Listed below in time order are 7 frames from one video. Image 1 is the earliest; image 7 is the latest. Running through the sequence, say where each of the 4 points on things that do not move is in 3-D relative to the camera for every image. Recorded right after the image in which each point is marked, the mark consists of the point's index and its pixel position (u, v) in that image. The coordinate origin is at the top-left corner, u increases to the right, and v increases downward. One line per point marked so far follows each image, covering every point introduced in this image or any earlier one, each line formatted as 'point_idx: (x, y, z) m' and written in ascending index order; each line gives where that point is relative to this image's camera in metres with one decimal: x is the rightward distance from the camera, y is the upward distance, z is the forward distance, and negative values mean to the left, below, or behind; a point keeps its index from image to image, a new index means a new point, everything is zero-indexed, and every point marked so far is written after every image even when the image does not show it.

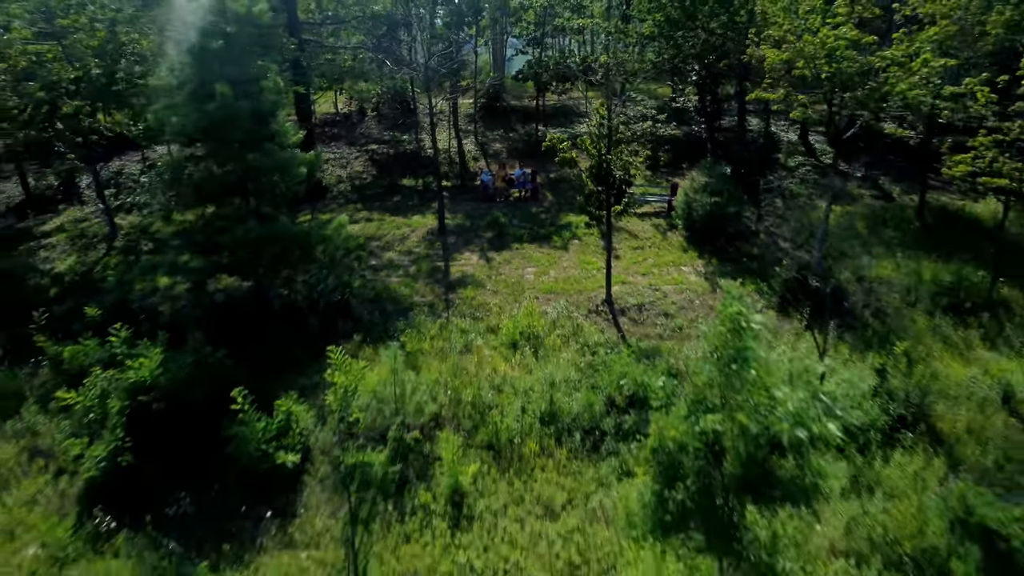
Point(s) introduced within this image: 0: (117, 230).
0: (-5.7, +0.9, +12.0) m
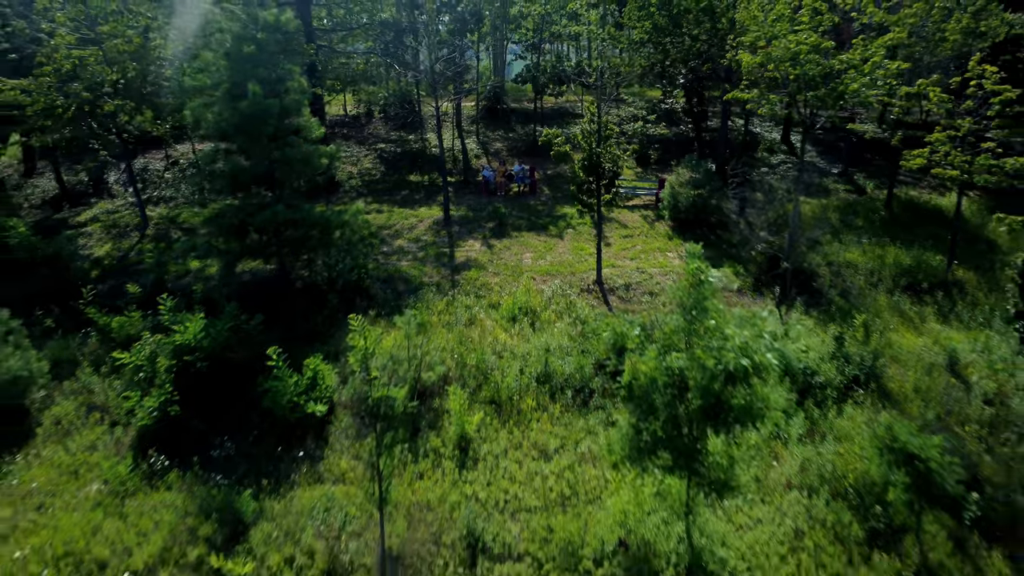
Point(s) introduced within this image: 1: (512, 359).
0: (-5.7, +1.1, +13.1) m
1: (0.0, -0.8, +9.2) m
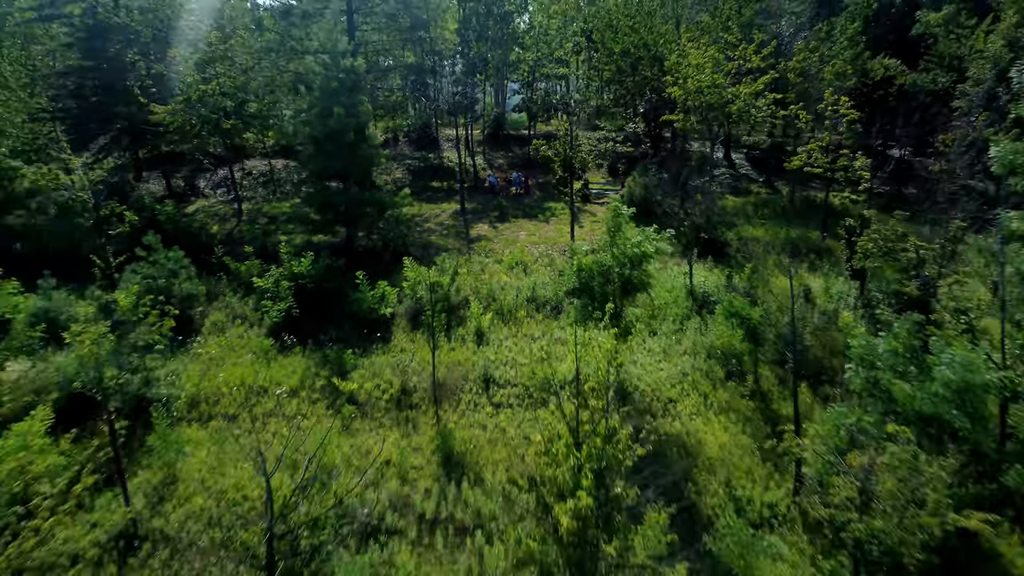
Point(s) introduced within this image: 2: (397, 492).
0: (-5.7, +1.7, +17.7) m
1: (0.0, 0.0, +13.8) m
2: (-1.2, -2.2, +9.2) m
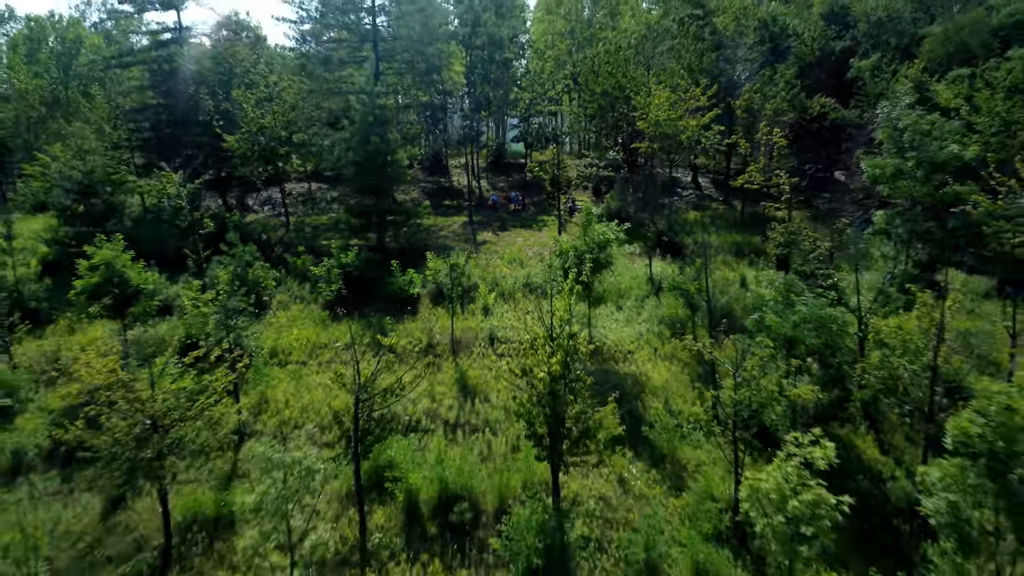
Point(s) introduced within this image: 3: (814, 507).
0: (-5.7, +1.7, +21.6) m
1: (0.0, +0.2, +17.5) m
2: (-1.2, -1.8, +12.8) m
3: (+2.8, -2.1, +7.9) m
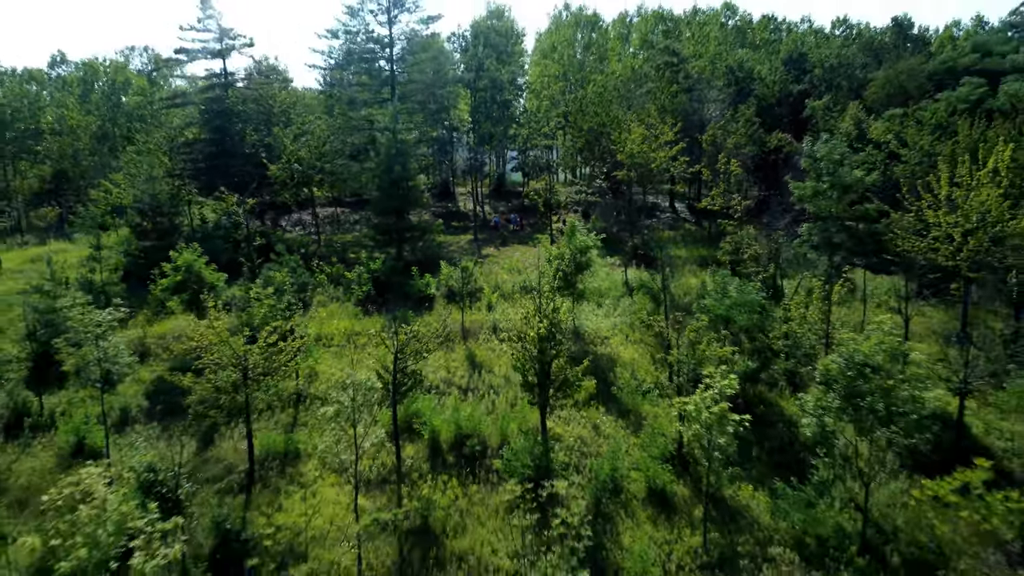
0: (-5.7, +1.5, +25.1) m
1: (-0.1, +0.1, +21.1) m
2: (-1.3, -1.7, +16.3) m
3: (+2.8, -1.8, +11.4) m
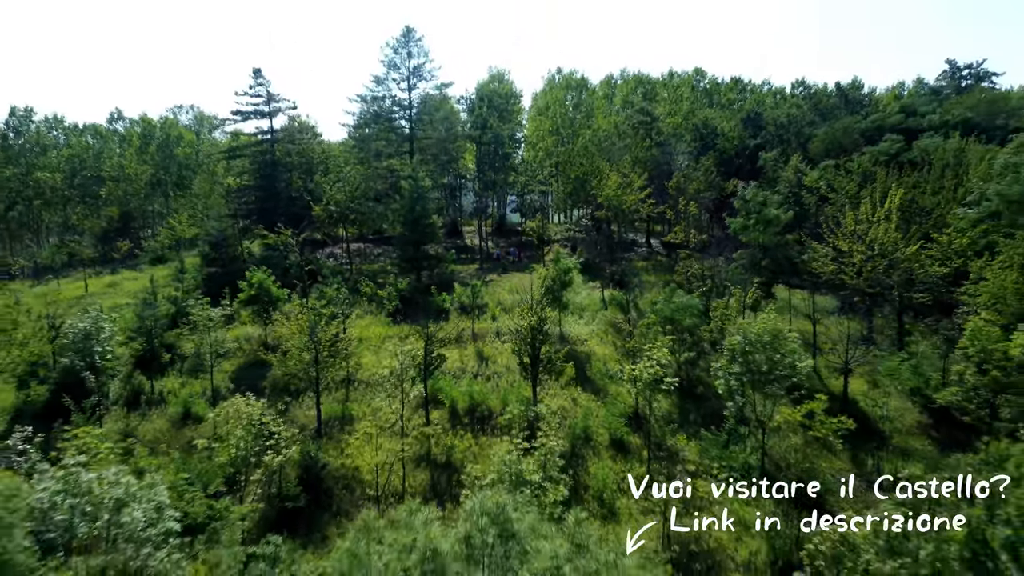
0: (-5.8, +0.8, +30.2) m
1: (-0.1, -0.4, +26.1) m
2: (-1.3, -1.9, +21.2) m
3: (+2.8, -1.7, +16.3) m
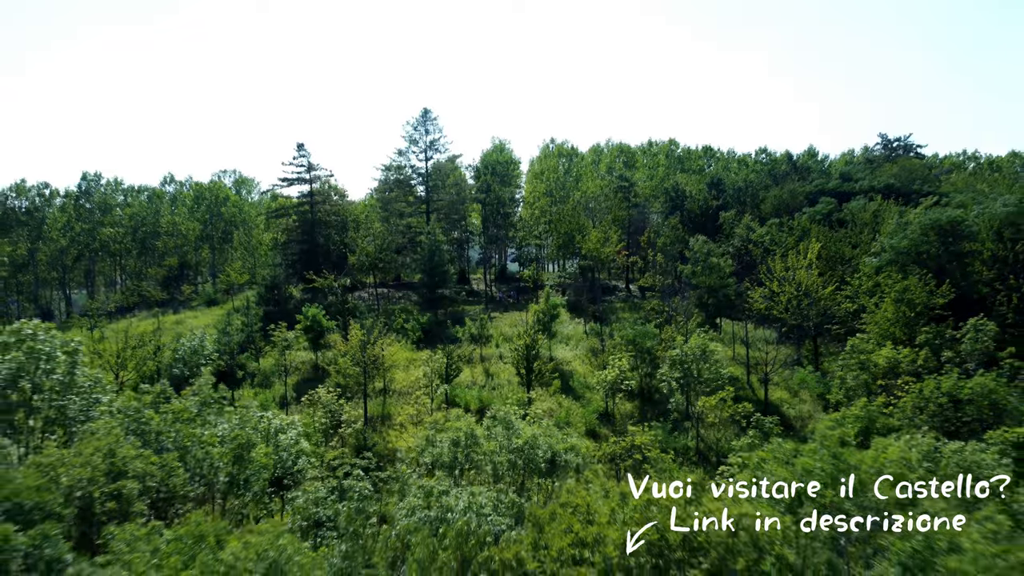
0: (-5.8, -0.8, +36.4) m
1: (-0.1, -1.7, +32.2) m
2: (-1.3, -2.9, +27.3) m
3: (+2.8, -2.4, +22.4) m
